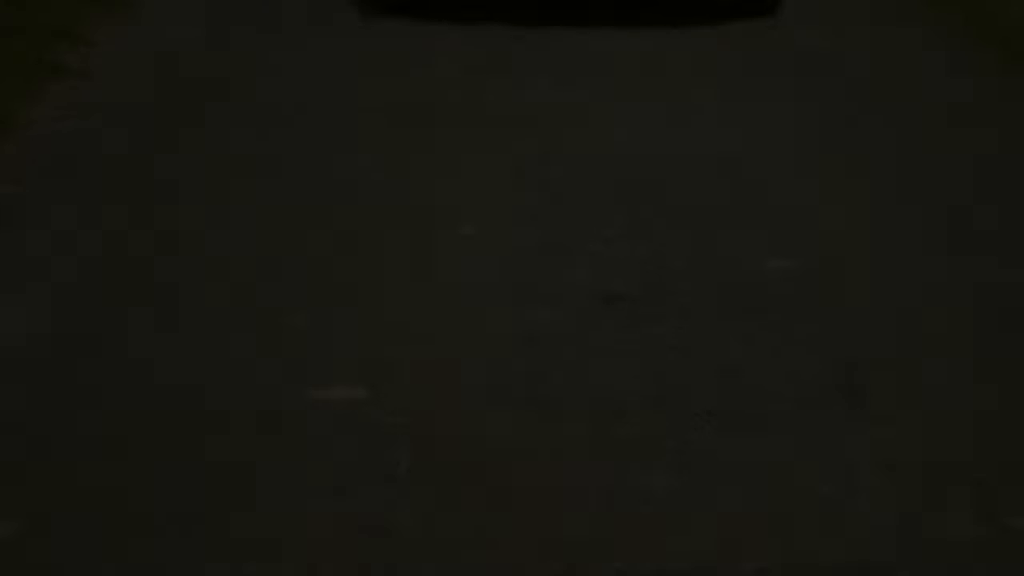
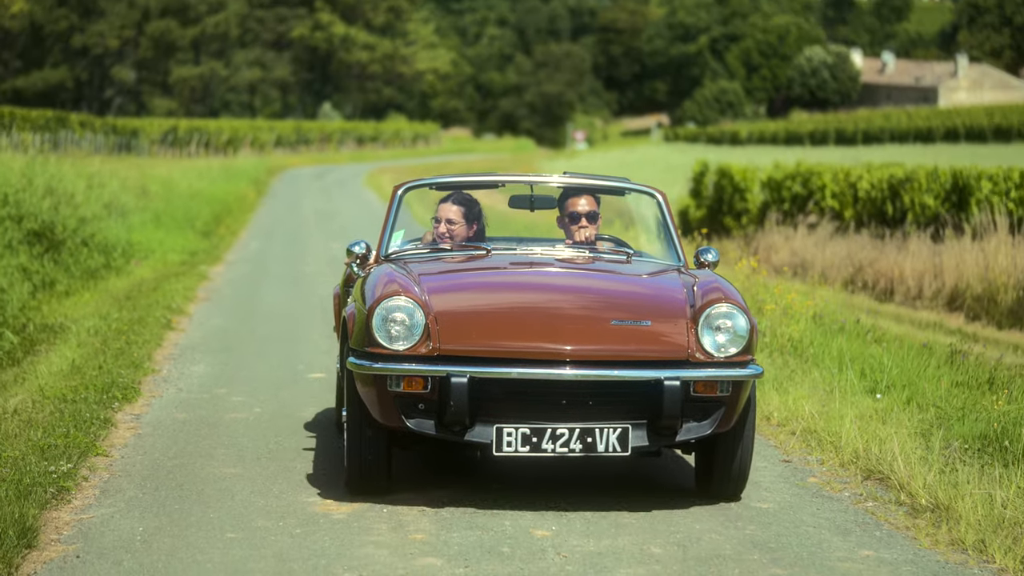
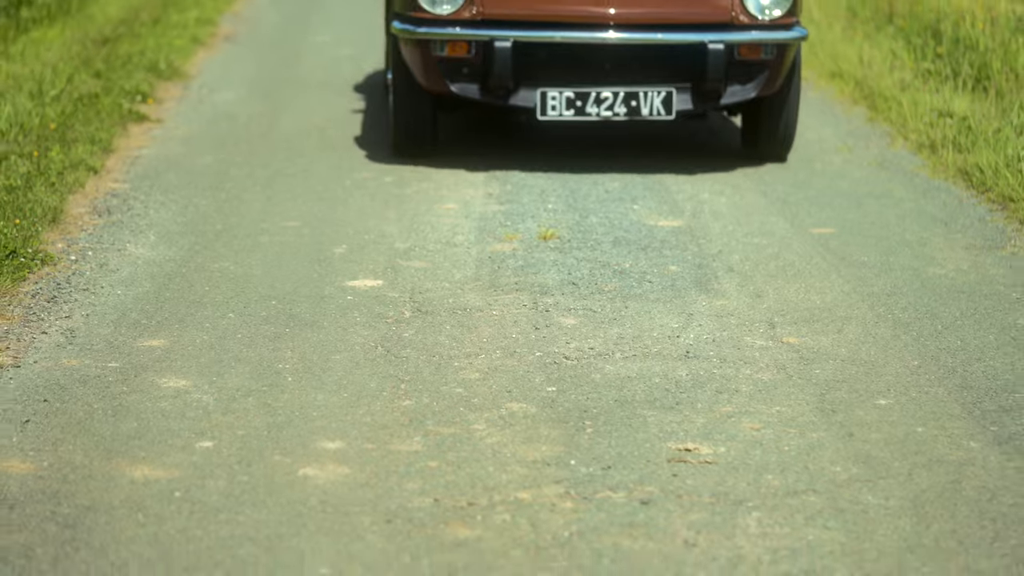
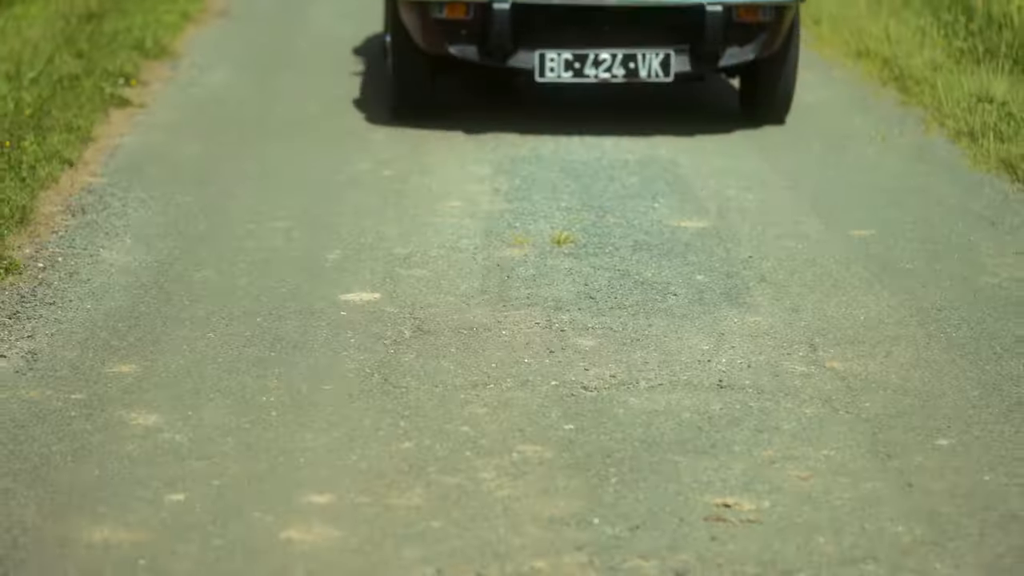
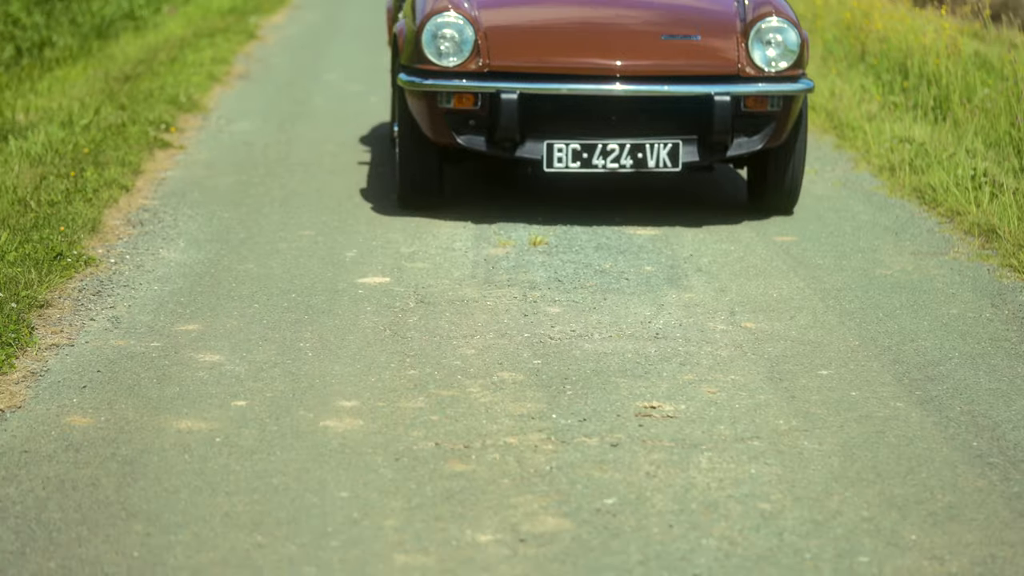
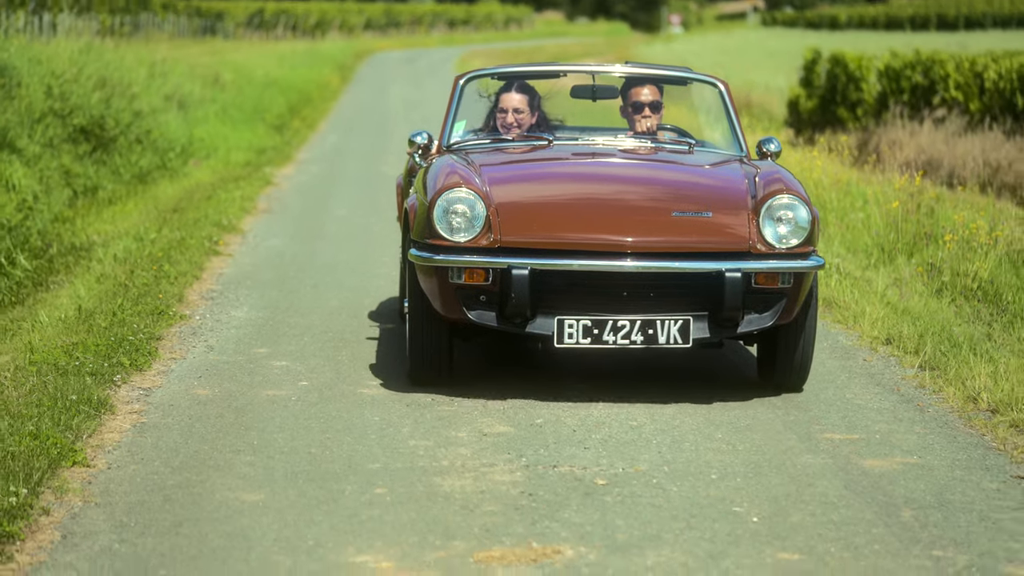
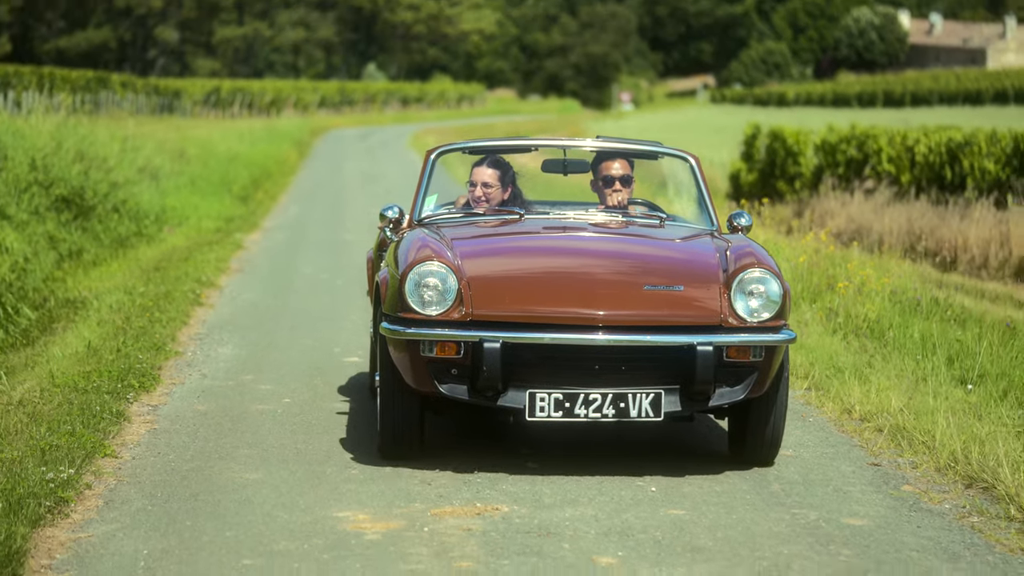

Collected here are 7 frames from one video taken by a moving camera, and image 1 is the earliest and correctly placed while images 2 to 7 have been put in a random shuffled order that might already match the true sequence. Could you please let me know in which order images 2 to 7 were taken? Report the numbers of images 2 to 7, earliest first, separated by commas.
4, 3, 5, 6, 7, 2
